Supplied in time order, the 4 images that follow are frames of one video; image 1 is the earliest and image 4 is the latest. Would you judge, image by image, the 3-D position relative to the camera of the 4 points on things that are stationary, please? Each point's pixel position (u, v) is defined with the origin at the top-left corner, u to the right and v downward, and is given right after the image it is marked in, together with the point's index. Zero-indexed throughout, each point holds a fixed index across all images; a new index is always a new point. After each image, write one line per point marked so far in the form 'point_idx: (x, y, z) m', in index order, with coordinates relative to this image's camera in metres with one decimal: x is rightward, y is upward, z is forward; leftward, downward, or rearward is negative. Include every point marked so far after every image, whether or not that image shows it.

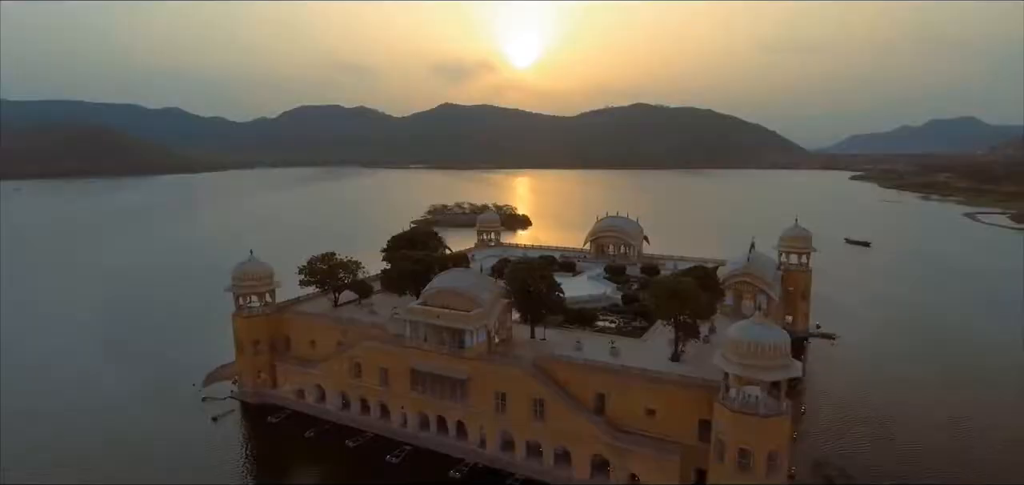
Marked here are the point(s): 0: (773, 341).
0: (+10.7, -4.1, +16.1) m
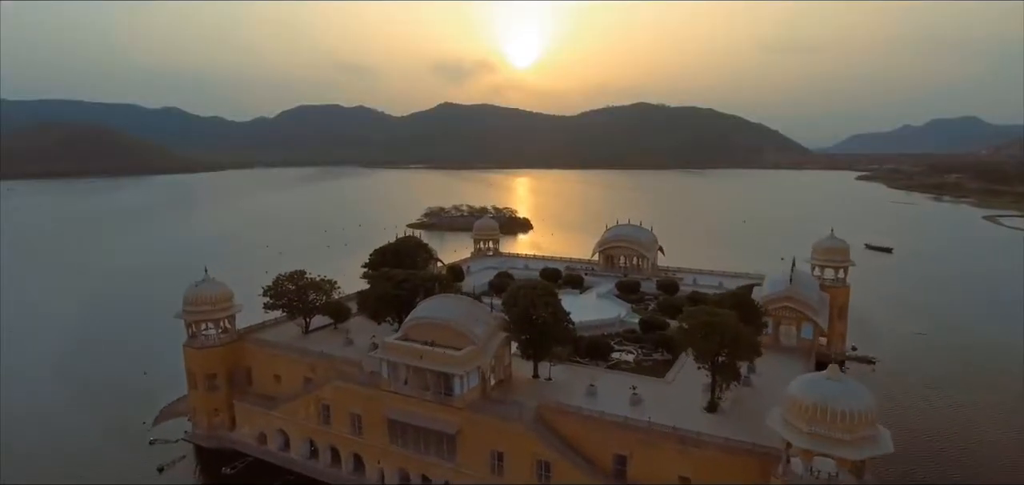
0: (+10.7, -5.1, +12.3) m
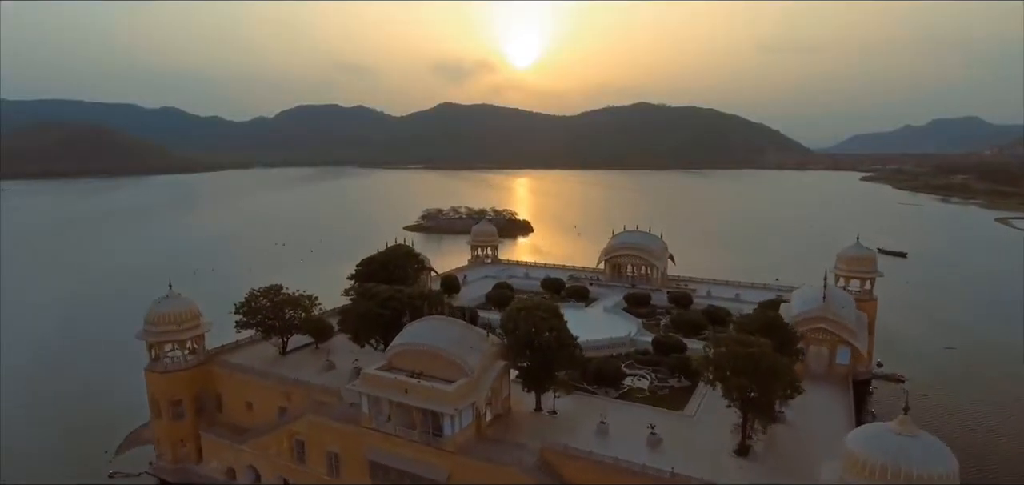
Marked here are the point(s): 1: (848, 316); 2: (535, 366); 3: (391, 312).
0: (+10.6, -5.7, +10.0) m
1: (+15.6, -3.4, +18.6) m
2: (+0.9, -4.9, +16.0) m
3: (-5.5, -3.2, +18.2) m
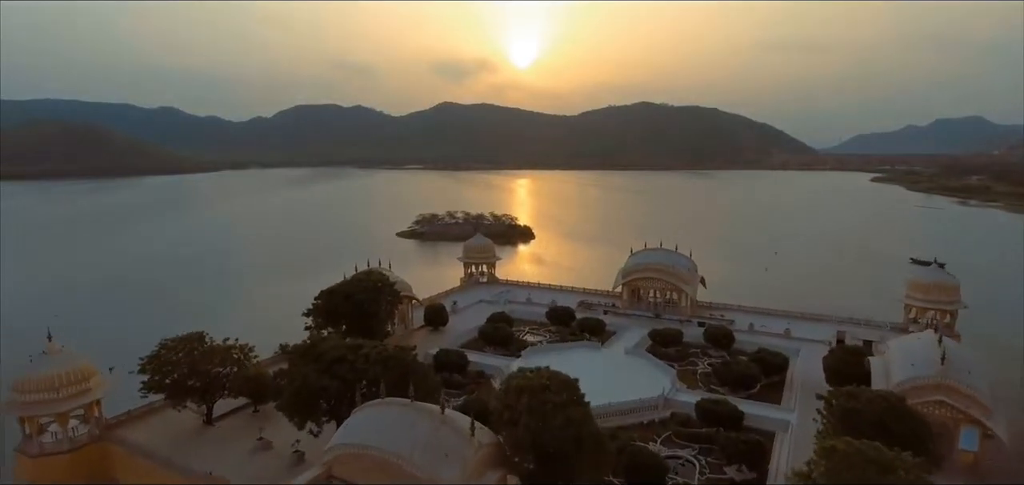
0: (+10.5, -7.0, +4.8) m
1: (+15.5, -4.7, +13.4) m
2: (+0.8, -6.3, +10.9) m
3: (-5.6, -4.5, +13.1) m
